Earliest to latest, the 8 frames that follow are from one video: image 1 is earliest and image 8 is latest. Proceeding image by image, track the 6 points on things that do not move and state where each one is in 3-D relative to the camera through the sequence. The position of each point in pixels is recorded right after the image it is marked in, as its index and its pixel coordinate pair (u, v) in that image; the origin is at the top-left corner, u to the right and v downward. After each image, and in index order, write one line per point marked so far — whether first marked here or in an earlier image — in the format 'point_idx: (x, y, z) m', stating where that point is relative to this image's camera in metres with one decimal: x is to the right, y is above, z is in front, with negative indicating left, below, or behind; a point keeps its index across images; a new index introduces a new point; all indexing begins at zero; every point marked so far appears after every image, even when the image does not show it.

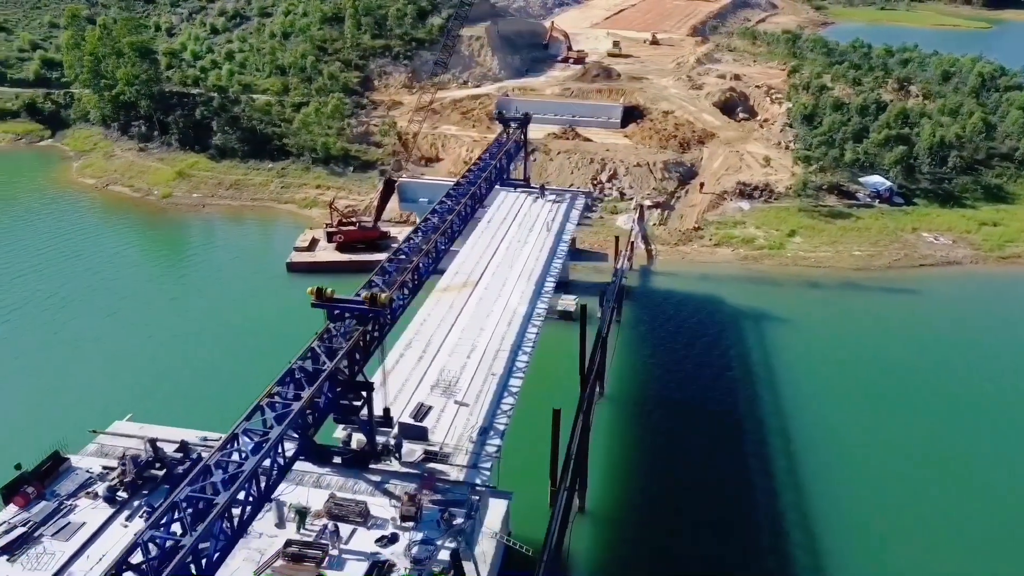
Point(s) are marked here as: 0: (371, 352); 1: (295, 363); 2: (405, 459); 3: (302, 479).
0: (-3.8, -1.7, +19.2) m
1: (-5.1, -1.7, +17.2) m
2: (-2.8, -4.5, +19.3) m
3: (-5.2, -4.8, +18.5) m
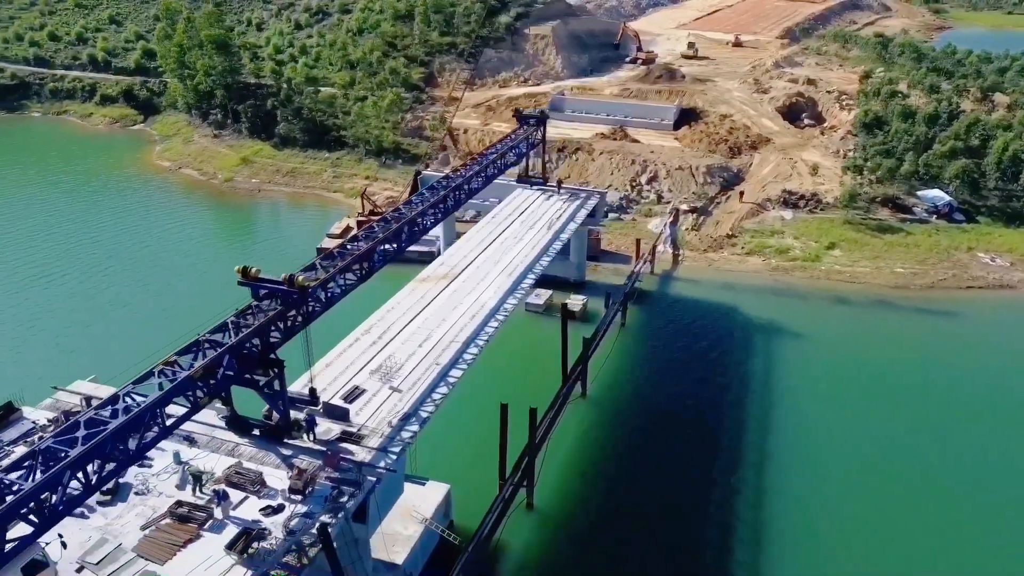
0: (-6.0, -1.2, +20.0) m
1: (-7.6, -1.2, +18.2) m
2: (-5.2, -4.0, +20.1) m
3: (-7.7, -4.2, +19.6) m
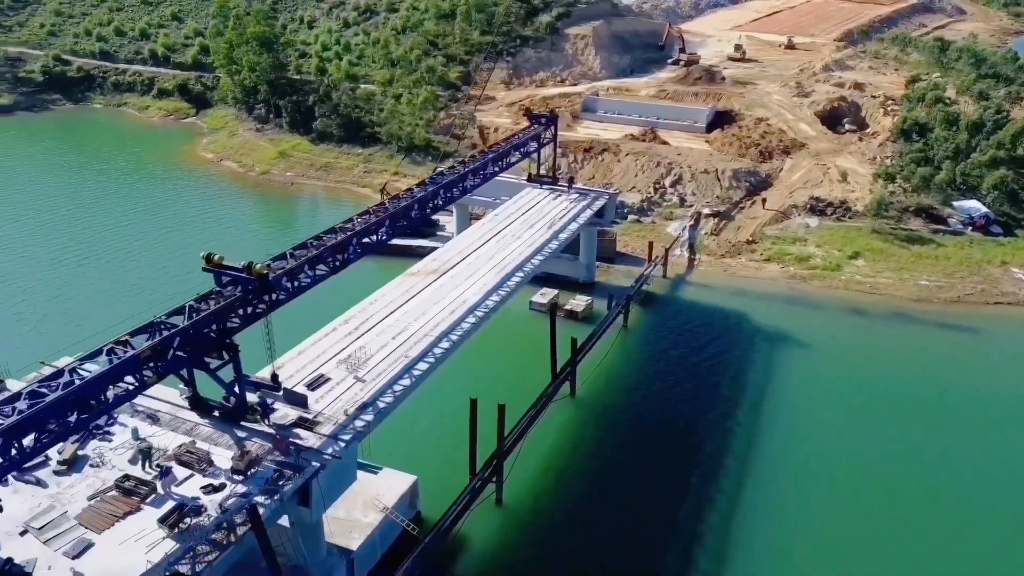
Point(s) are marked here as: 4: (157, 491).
0: (-7.3, -0.9, +20.7) m
1: (-9.0, -0.8, +19.0) m
2: (-6.6, -3.7, +20.7) m
3: (-9.2, -3.8, +20.4) m
4: (-8.5, -4.9, +17.8) m
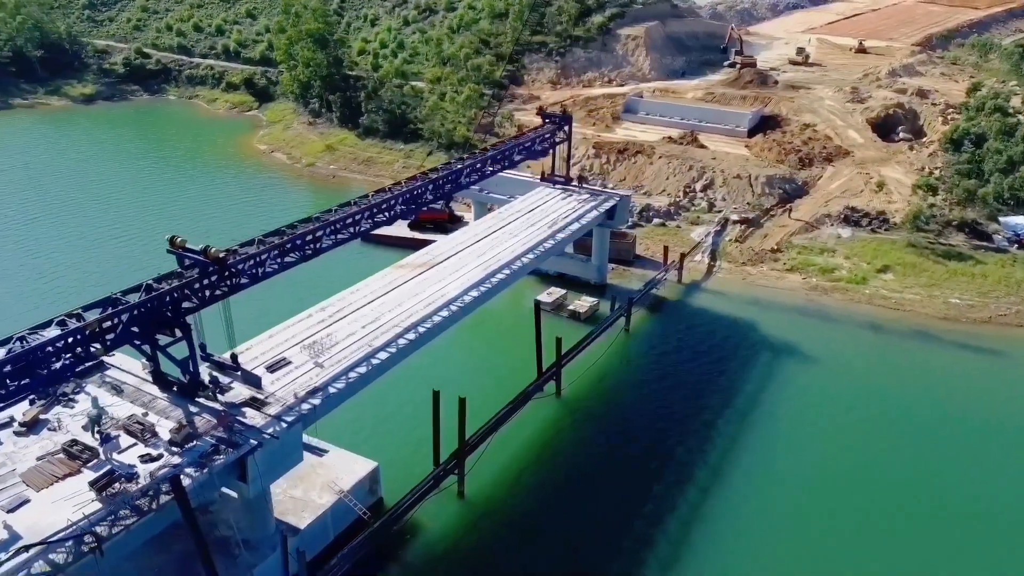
0: (-8.9, -0.4, +21.7) m
1: (-10.7, -0.2, +20.2) m
2: (-8.3, -3.2, +21.6) m
3: (-10.9, -3.2, +21.6) m
4: (-10.5, -4.3, +18.9) m
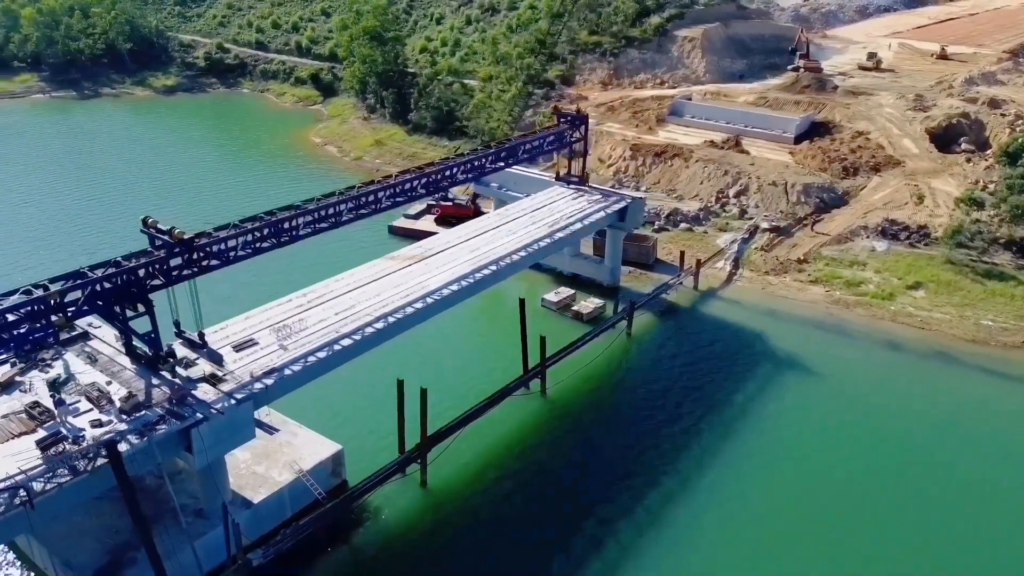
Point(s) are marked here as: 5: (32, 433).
0: (-10.4, +0.2, +22.9) m
1: (-12.4, +0.5, +21.6) m
2: (-10.0, -2.6, +22.7) m
3: (-12.5, -2.5, +23.0) m
4: (-12.5, -3.6, +20.3) m
5: (-12.9, -3.8, +19.9) m
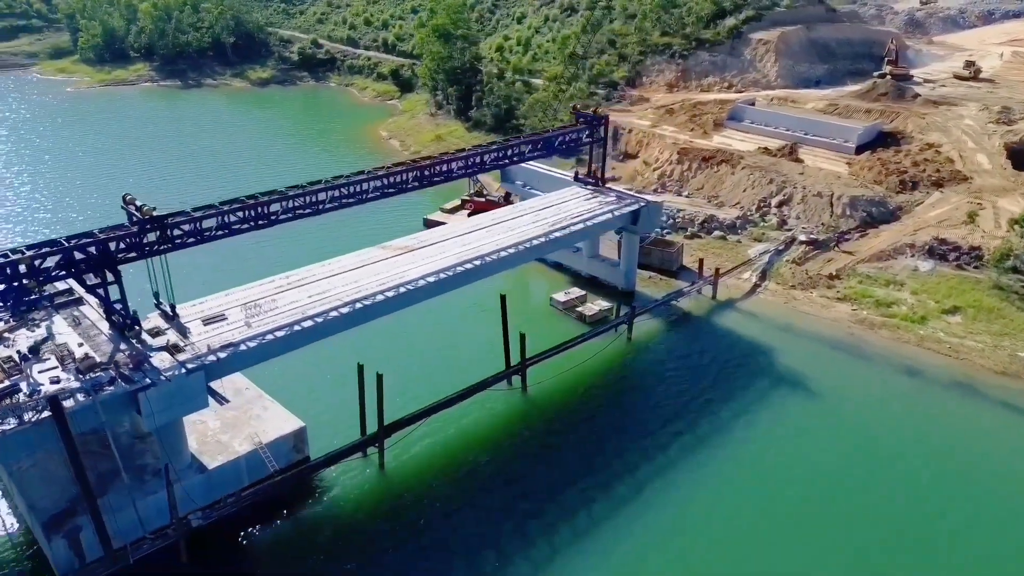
0: (-12.1, +1.1, +24.6) m
1: (-14.2, +1.5, +23.5) m
2: (-11.9, -1.8, +24.4) m
3: (-14.3, -1.5, +25.0) m
4: (-14.7, -2.5, +22.3) m
5: (-15.2, -2.8, +21.9) m
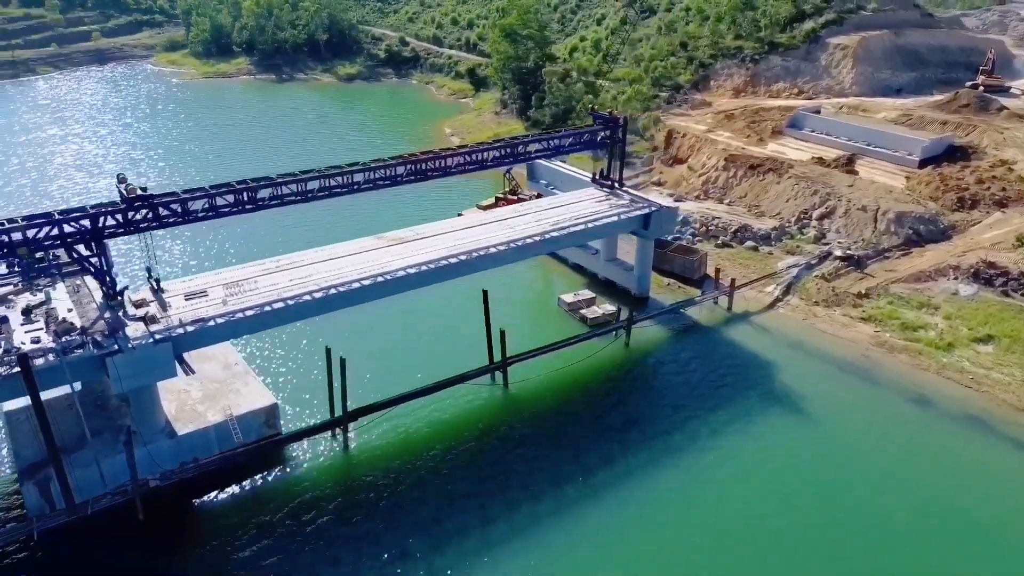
0: (-13.5, +2.0, +26.4) m
1: (-15.7, +2.6, +25.7) m
2: (-13.4, -0.9, +26.2) m
3: (-15.8, -0.4, +27.2) m
4: (-16.6, -1.4, +24.6) m
5: (-17.1, -1.6, +24.3) m
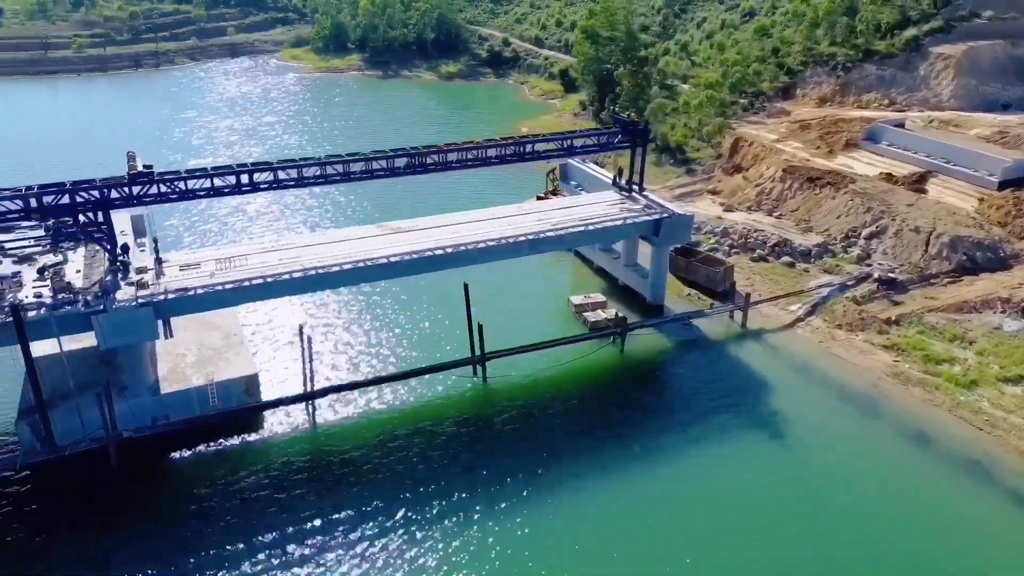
0: (-14.7, +3.3, +29.0) m
1: (-16.9, +4.0, +28.7) m
2: (-14.9, +0.4, +28.8) m
3: (-17.0, +1.0, +30.1) m
4: (-18.3, +0.1, +27.7) m
5: (-18.9, -0.1, +27.5) m
